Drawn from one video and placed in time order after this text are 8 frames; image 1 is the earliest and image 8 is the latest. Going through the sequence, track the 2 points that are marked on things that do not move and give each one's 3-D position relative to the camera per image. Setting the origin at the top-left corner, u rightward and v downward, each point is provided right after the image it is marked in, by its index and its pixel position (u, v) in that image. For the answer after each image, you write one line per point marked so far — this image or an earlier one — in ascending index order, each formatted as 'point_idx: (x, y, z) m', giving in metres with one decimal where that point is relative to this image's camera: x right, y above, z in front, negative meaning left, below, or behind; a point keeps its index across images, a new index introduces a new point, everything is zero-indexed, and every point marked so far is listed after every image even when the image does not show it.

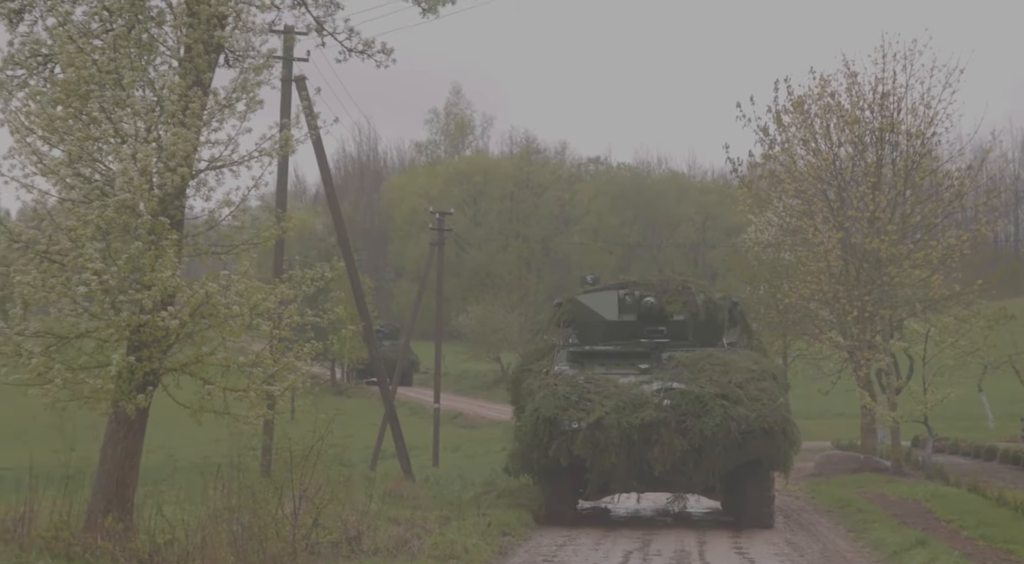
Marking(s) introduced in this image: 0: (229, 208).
0: (-2.2, +0.6, +14.1) m
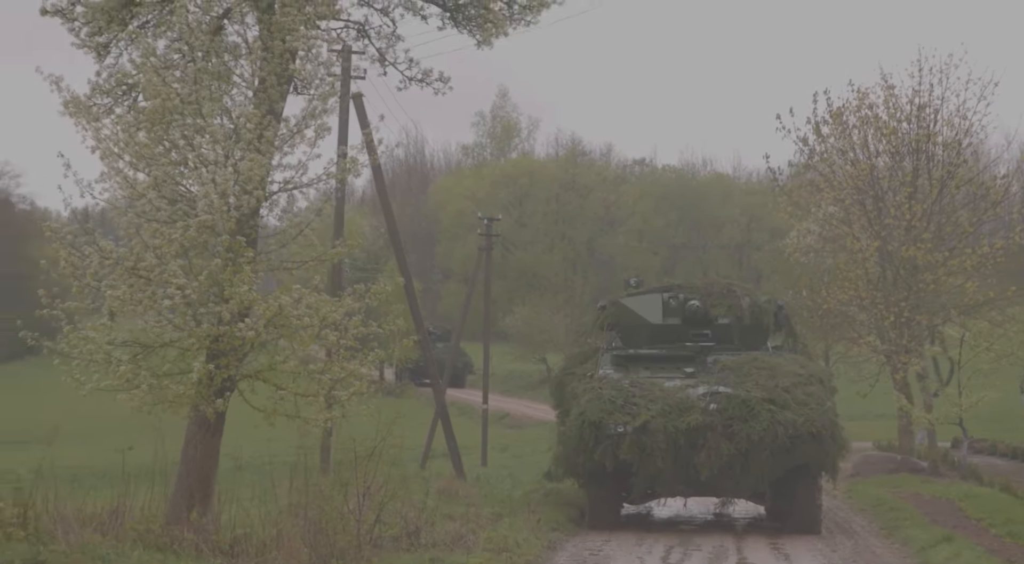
0: (-1.8, +0.5, +15.2) m
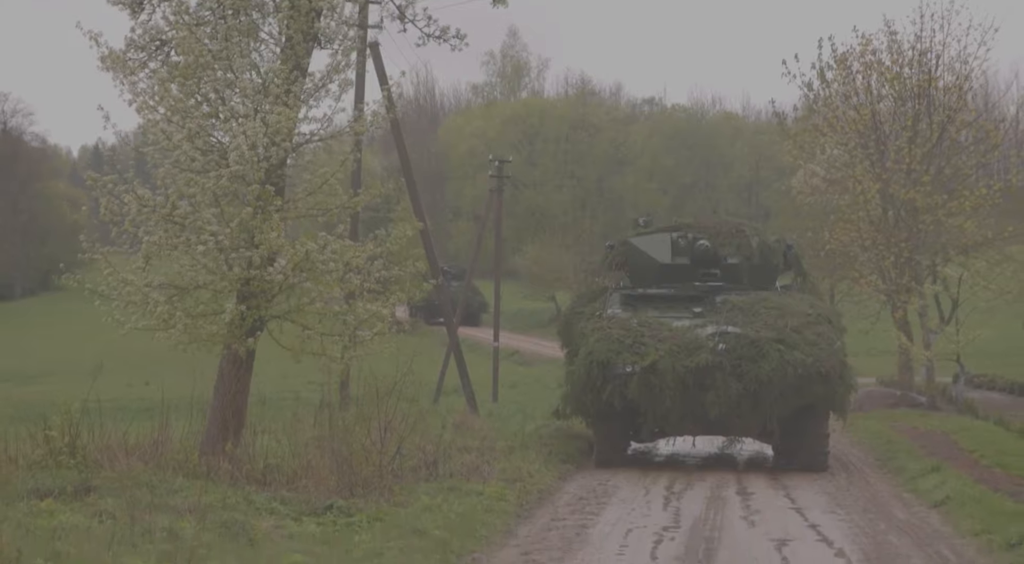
0: (-1.7, +1.0, +16.1) m
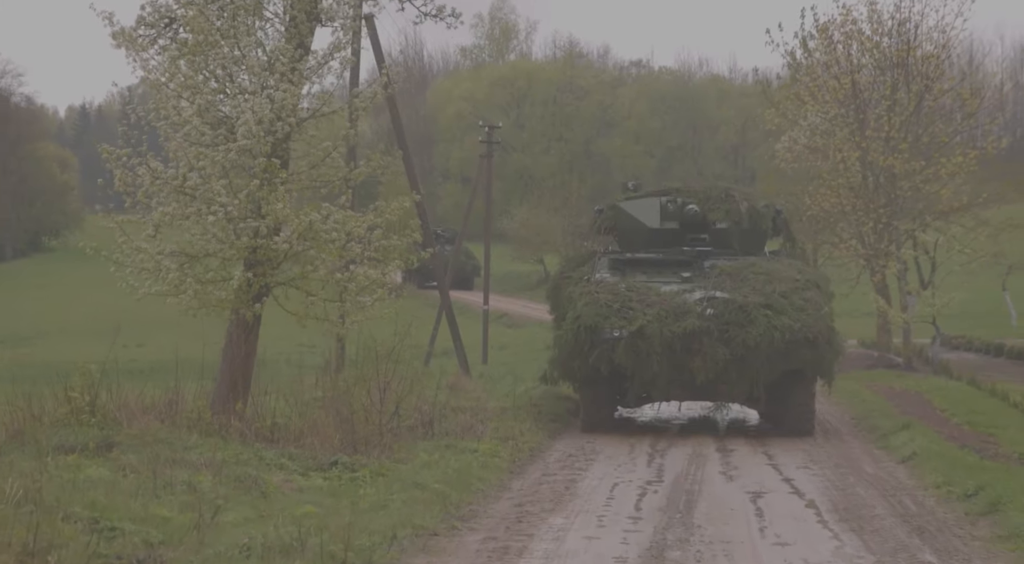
0: (-1.8, +1.3, +16.9) m
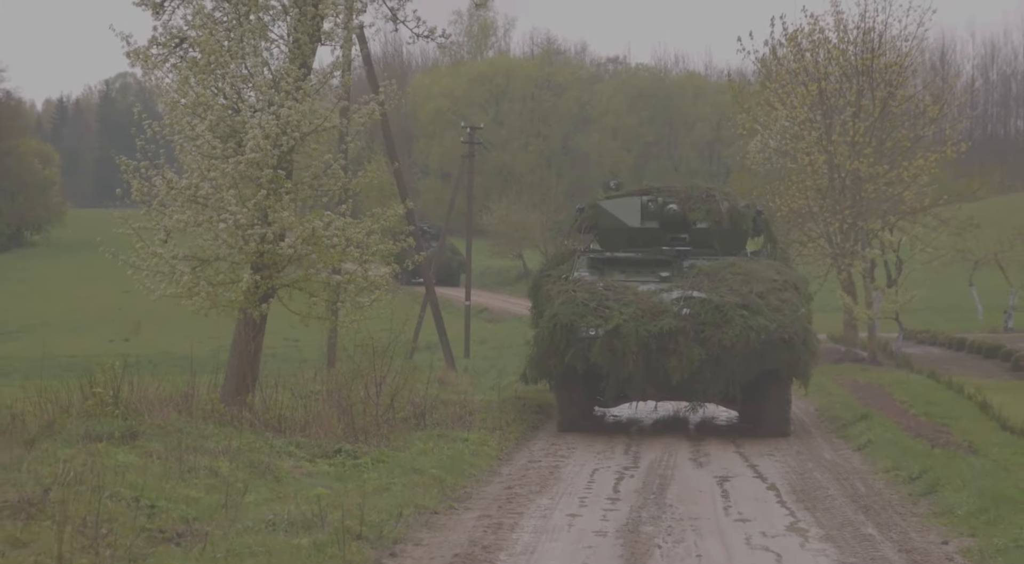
0: (-1.9, +1.2, +18.3) m
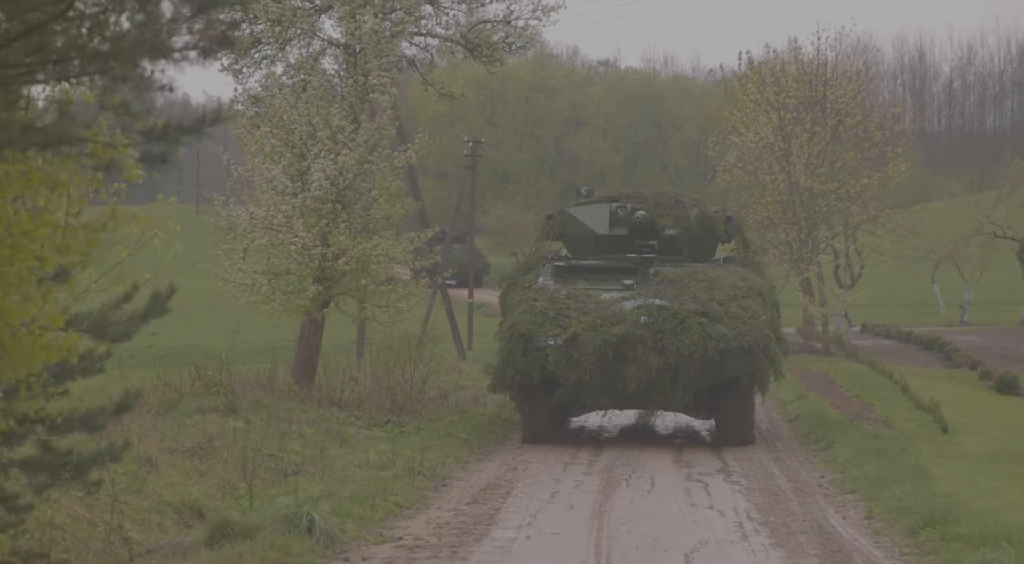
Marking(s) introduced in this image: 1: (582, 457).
0: (-1.8, +1.1, +23.2) m
1: (+0.7, -1.8, +18.4) m
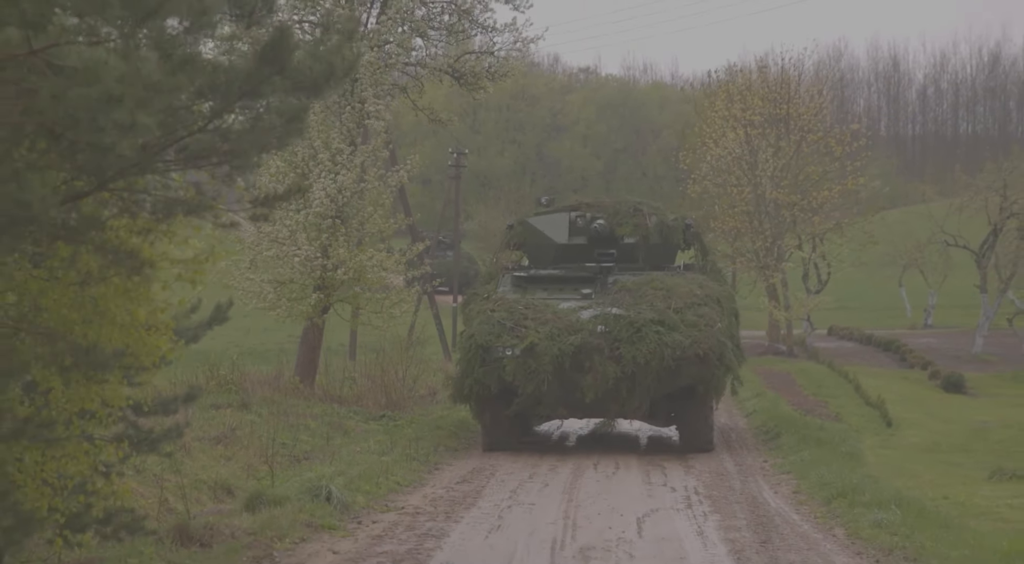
0: (-2.1, +1.0, +25.6) m
1: (+0.5, -1.9, +20.8) m
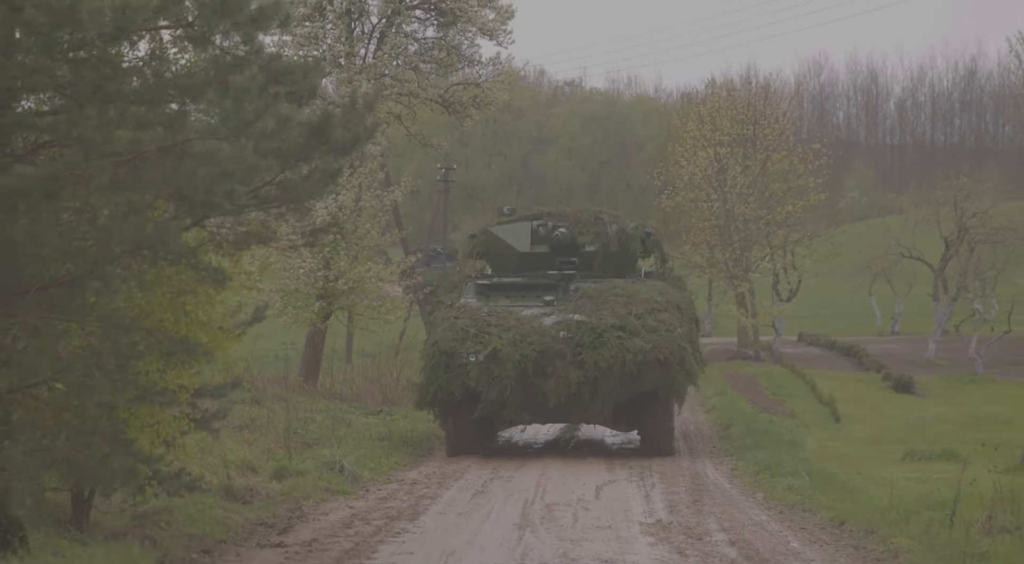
0: (-2.3, +0.9, +28.3) m
1: (+0.3, -2.1, +23.5) m
